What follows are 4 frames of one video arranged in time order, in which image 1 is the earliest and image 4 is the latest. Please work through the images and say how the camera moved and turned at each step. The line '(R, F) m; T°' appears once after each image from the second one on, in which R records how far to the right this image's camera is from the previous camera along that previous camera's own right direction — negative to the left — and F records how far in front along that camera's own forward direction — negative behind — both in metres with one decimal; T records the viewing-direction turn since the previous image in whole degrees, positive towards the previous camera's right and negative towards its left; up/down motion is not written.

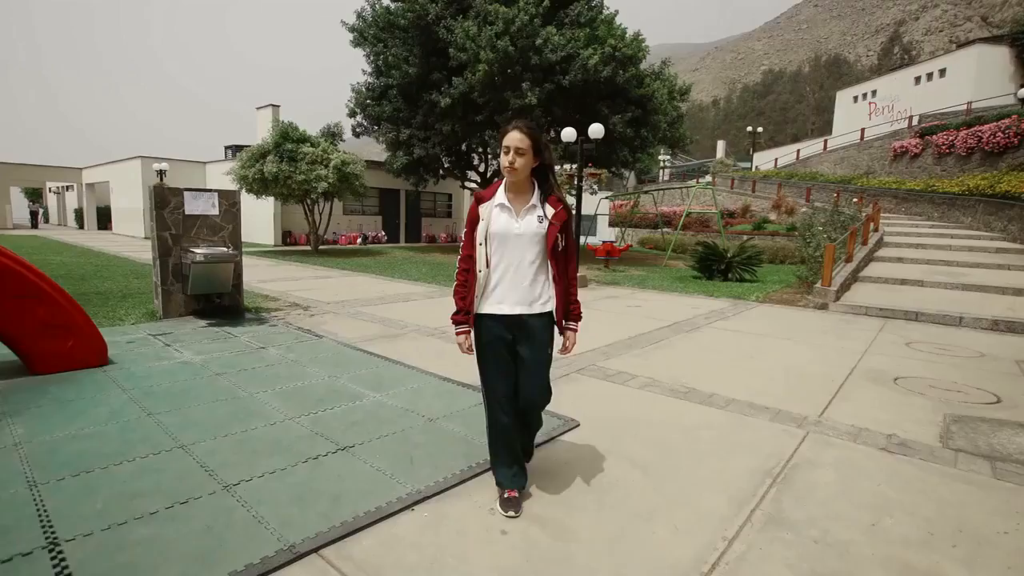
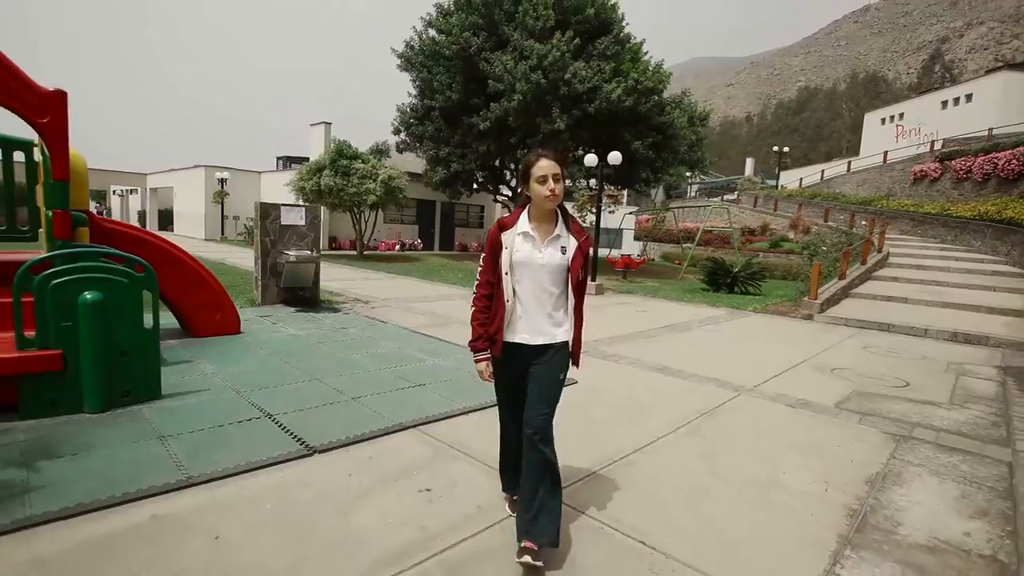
(+0.1, -1.5) m; -3°
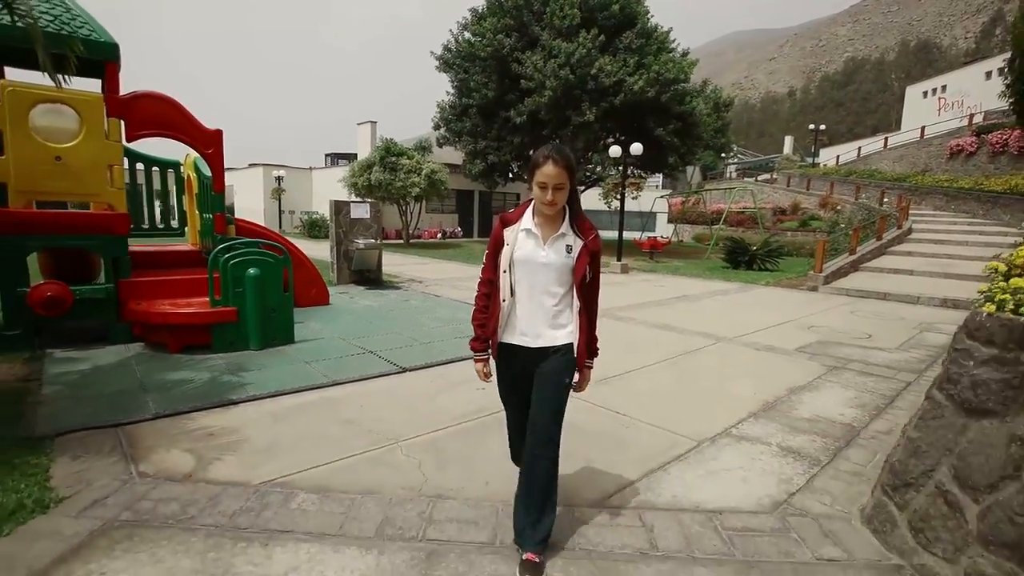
(+0.1, -1.5) m; -4°
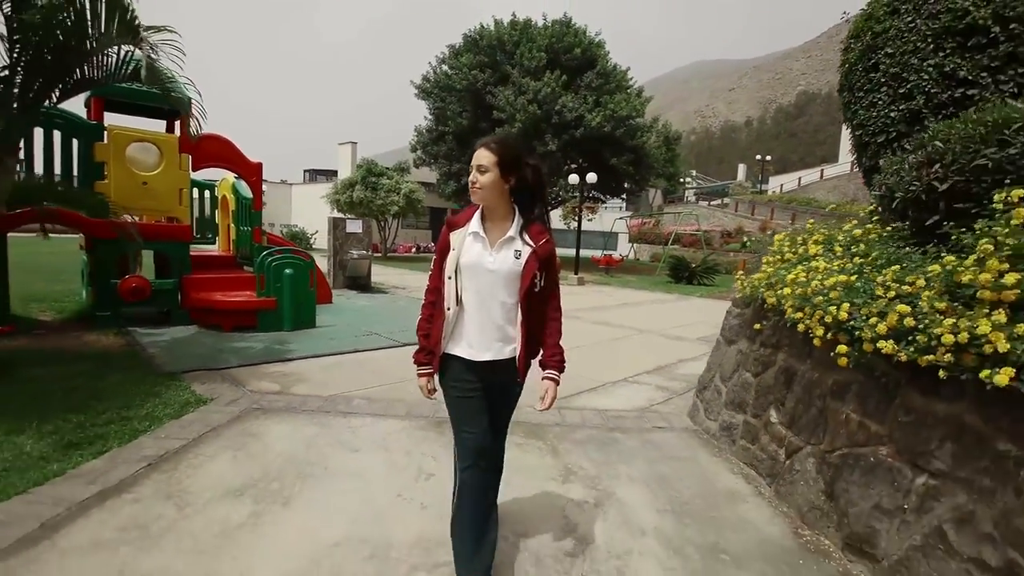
(0.0, -1.8) m; +3°
